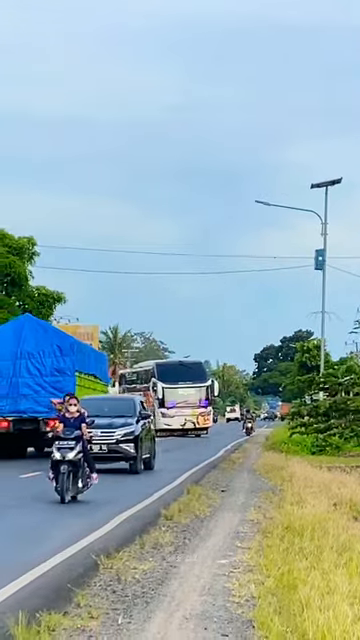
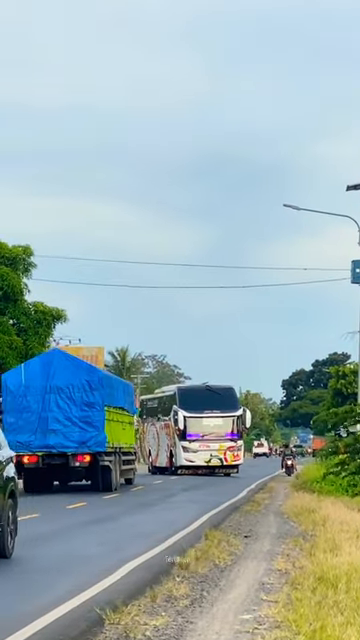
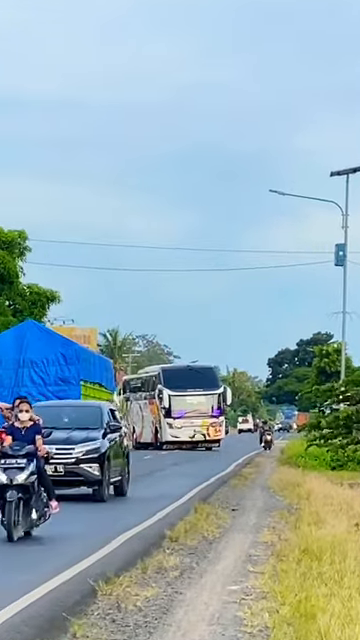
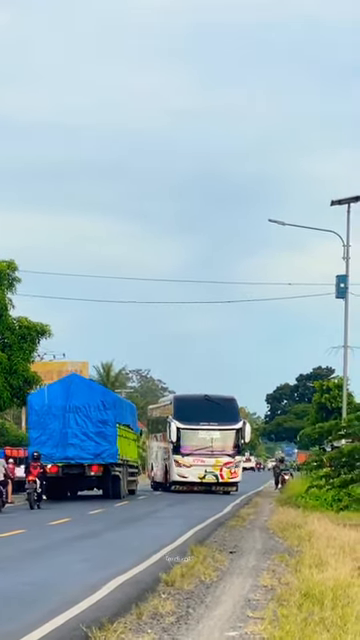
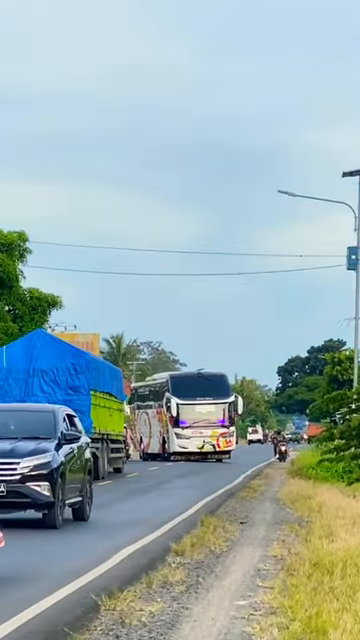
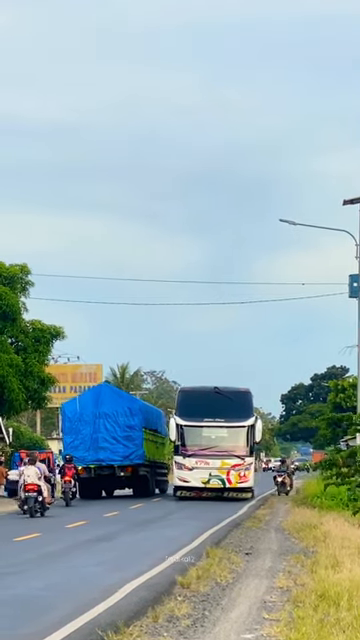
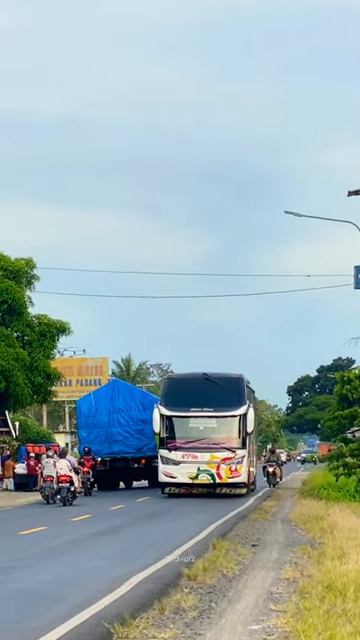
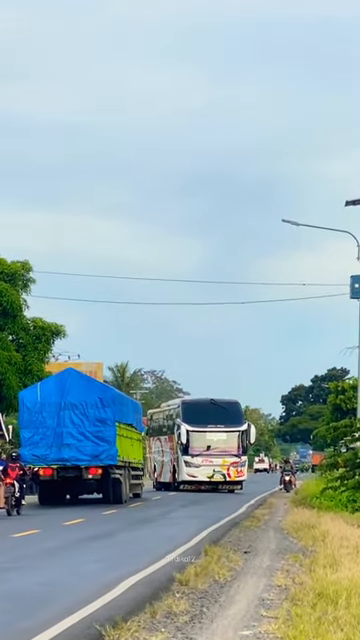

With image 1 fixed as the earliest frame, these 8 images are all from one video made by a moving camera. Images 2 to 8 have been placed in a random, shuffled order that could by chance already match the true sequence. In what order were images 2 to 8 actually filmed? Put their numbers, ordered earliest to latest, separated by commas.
3, 5, 2, 8, 4, 6, 7
